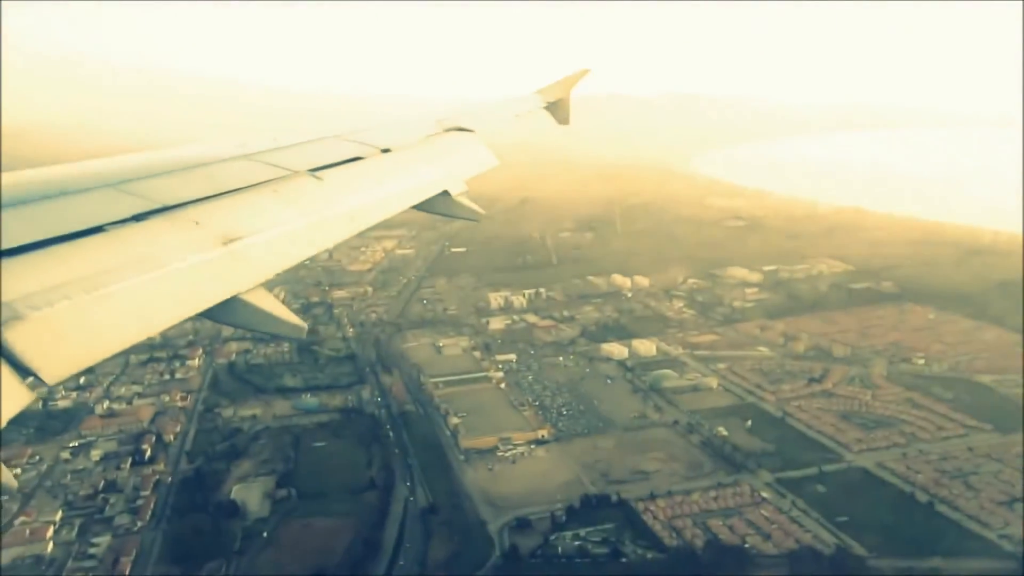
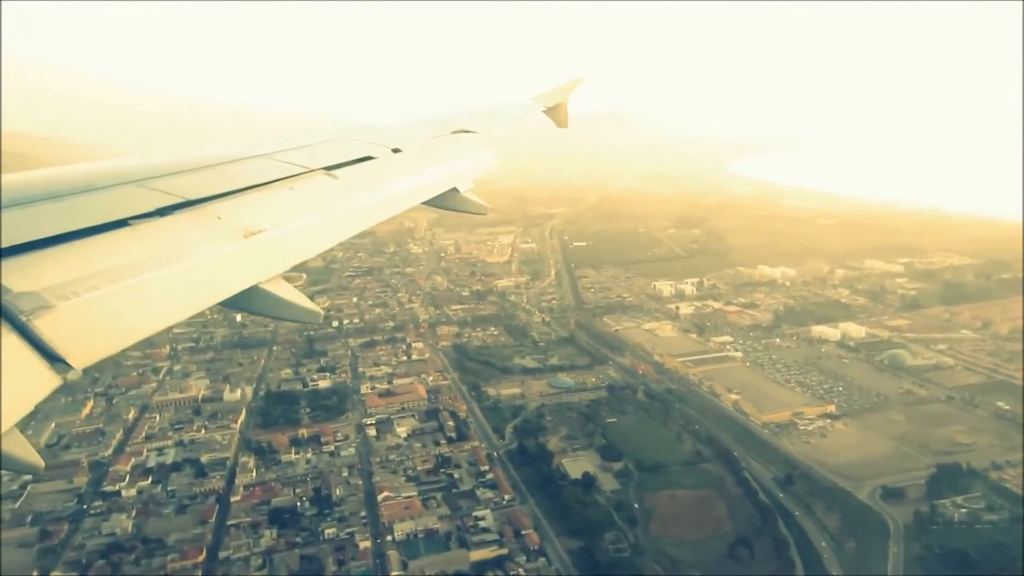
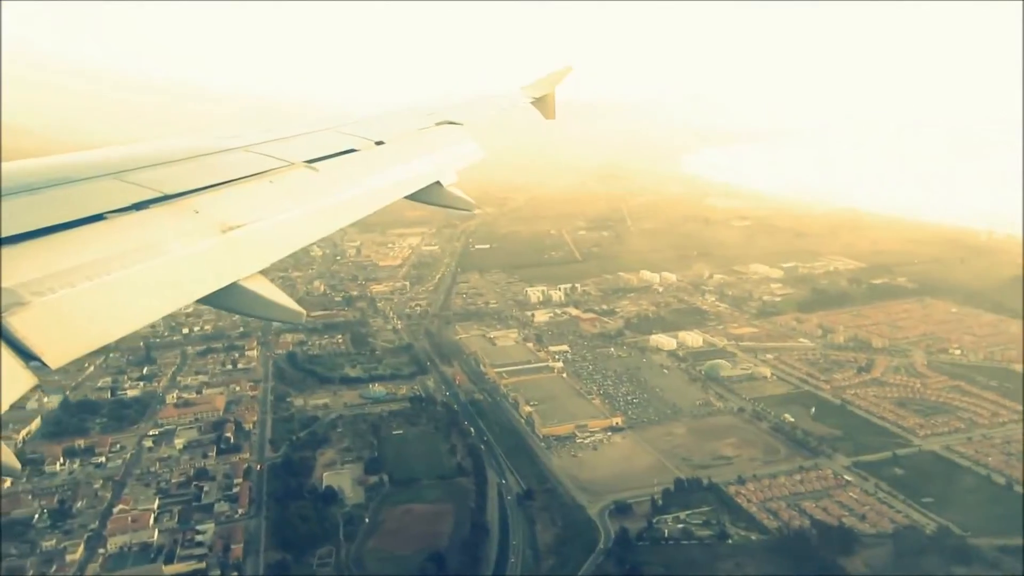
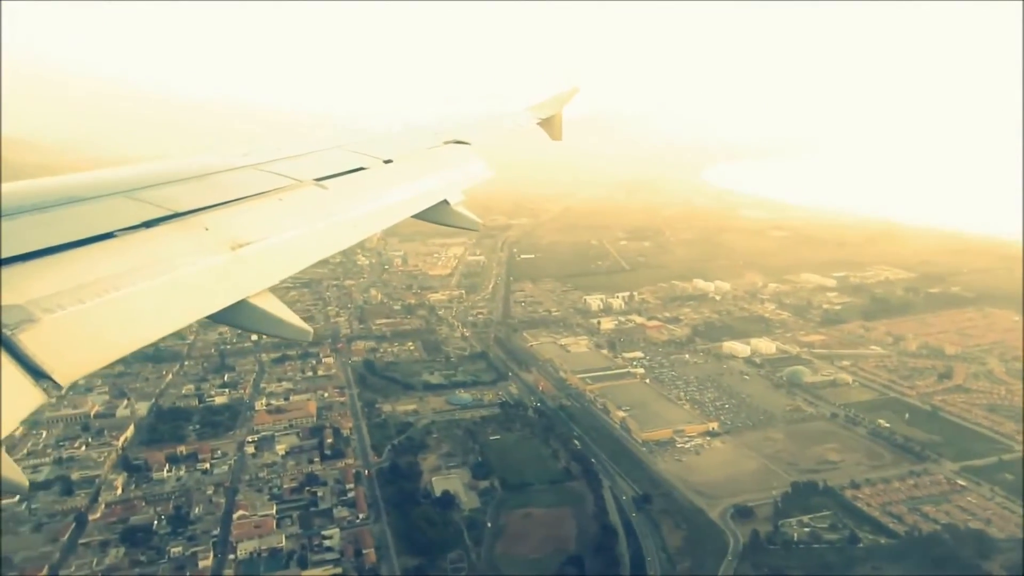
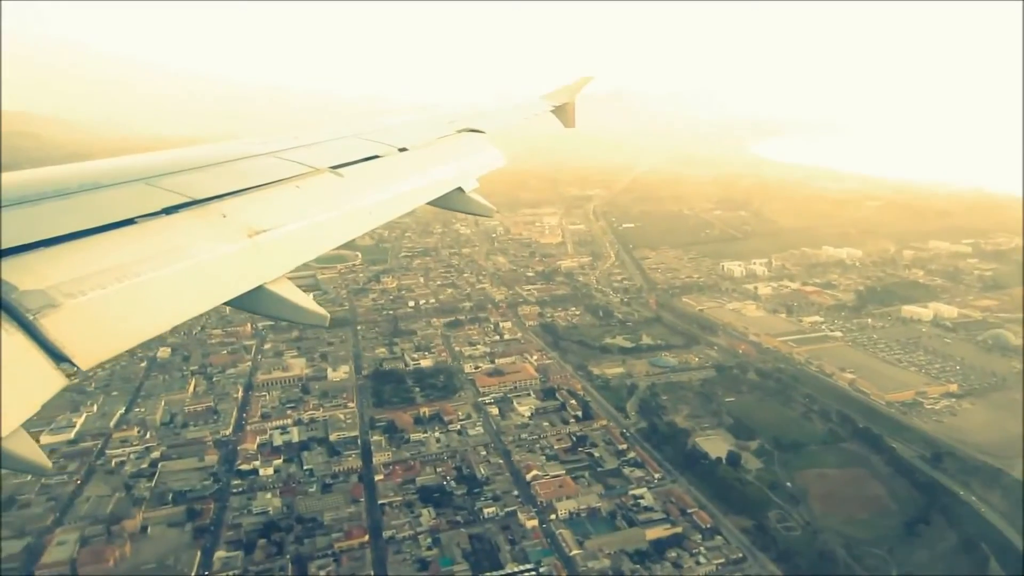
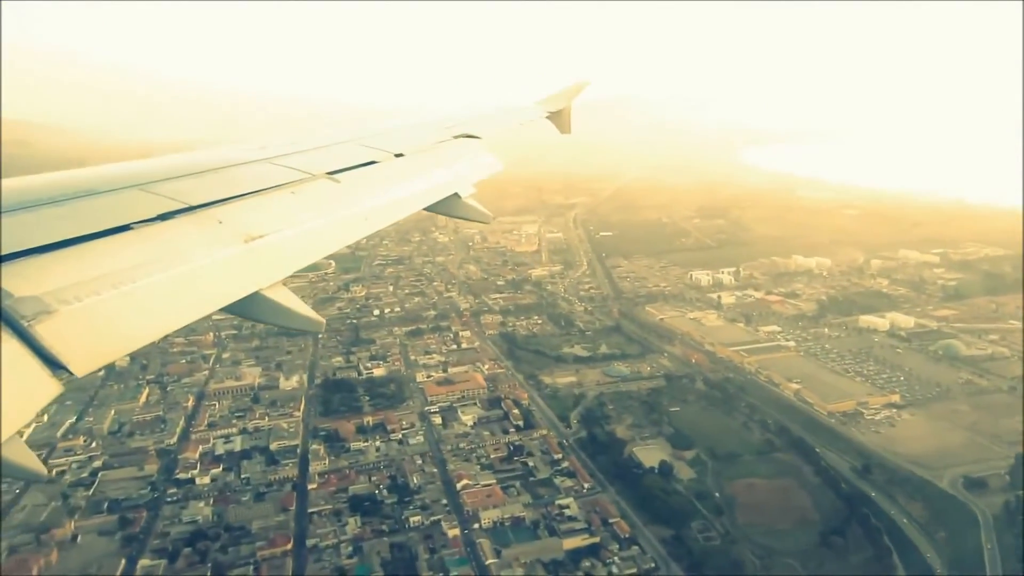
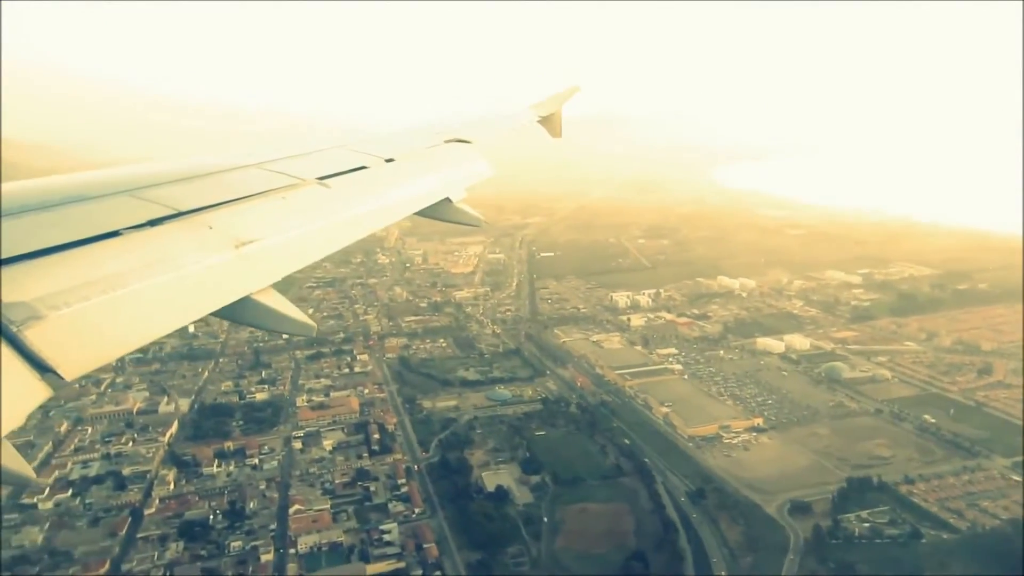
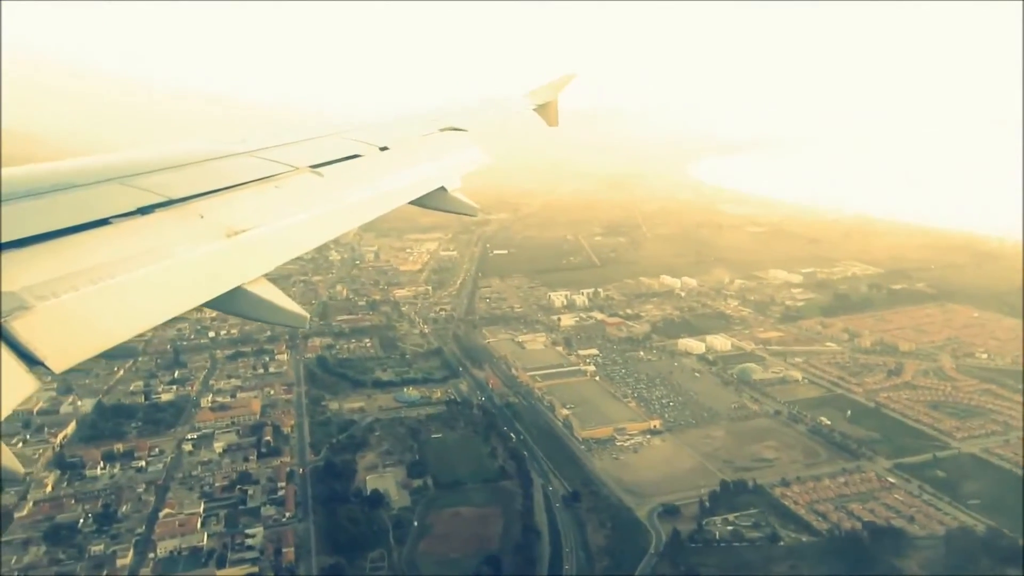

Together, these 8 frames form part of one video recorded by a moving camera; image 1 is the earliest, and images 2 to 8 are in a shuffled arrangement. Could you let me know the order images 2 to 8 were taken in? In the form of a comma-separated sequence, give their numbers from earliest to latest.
3, 8, 4, 7, 2, 6, 5
